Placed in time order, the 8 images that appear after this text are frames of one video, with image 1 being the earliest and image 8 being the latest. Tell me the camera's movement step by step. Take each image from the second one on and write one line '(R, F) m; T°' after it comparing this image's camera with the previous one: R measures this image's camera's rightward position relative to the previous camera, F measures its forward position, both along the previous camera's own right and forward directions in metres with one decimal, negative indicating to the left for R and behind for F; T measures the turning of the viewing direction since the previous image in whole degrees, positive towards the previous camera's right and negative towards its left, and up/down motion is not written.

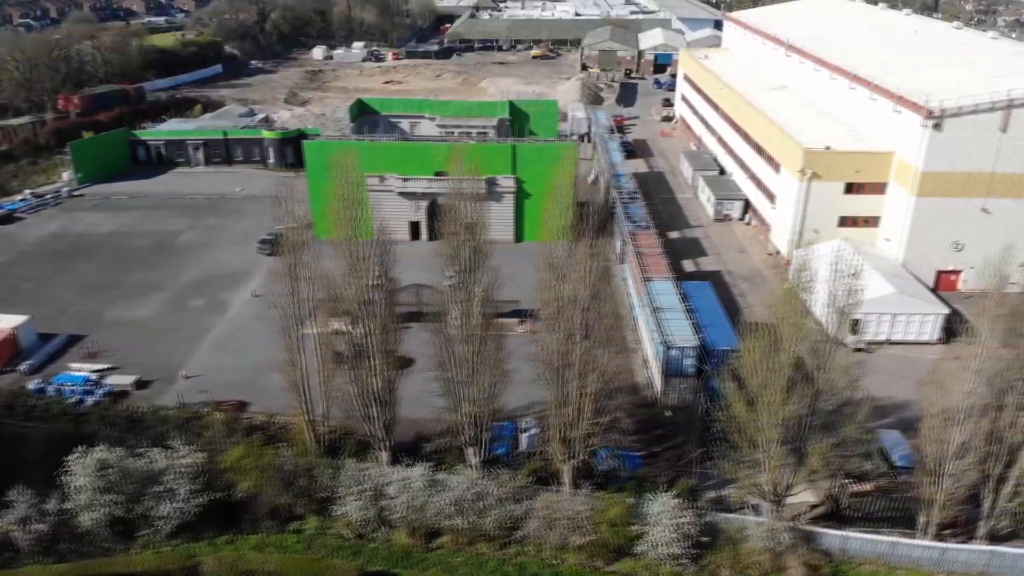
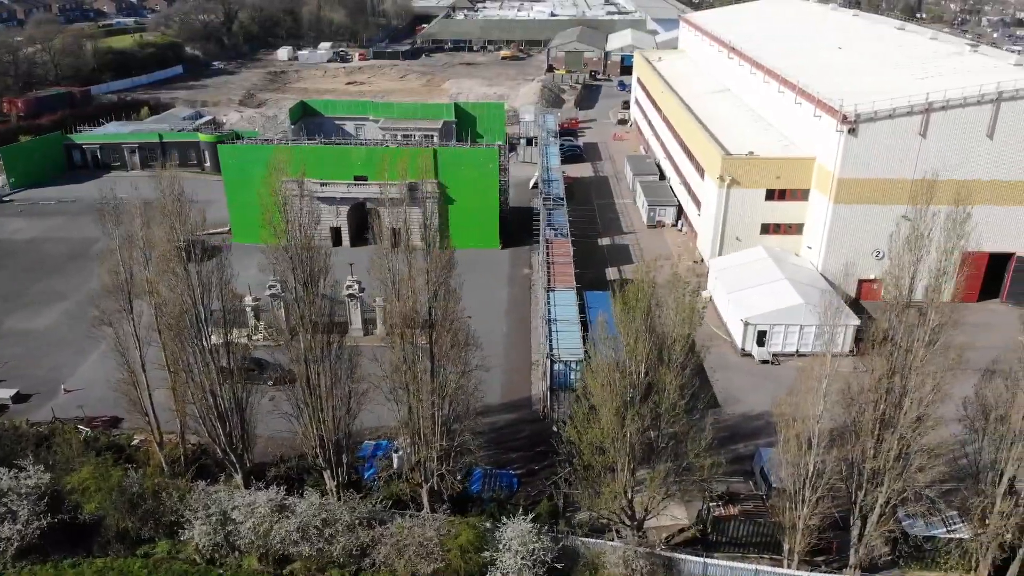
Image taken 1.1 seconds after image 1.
(+2.9, +0.9) m; 0°
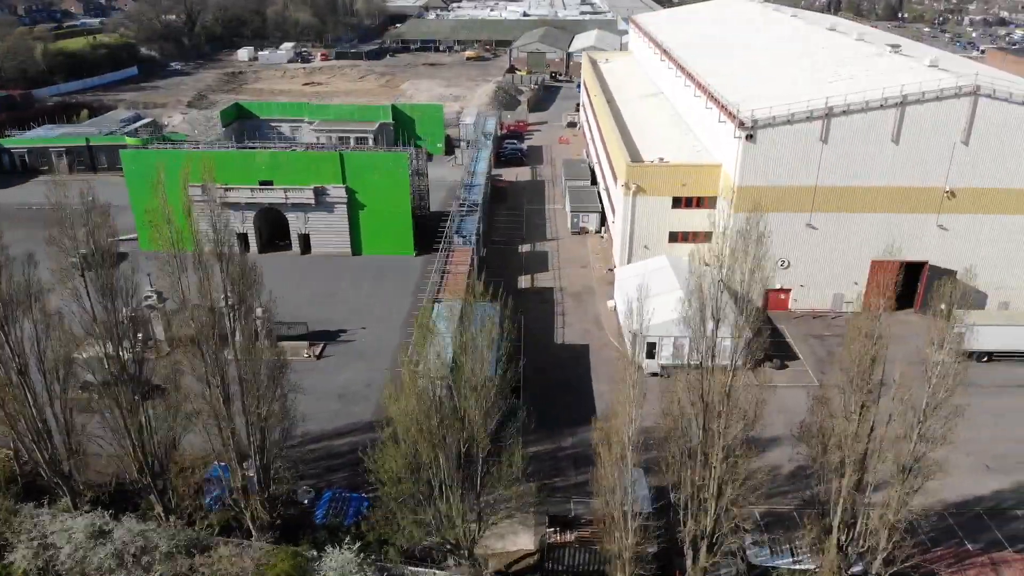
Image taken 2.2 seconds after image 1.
(+3.2, +0.9) m; -1°
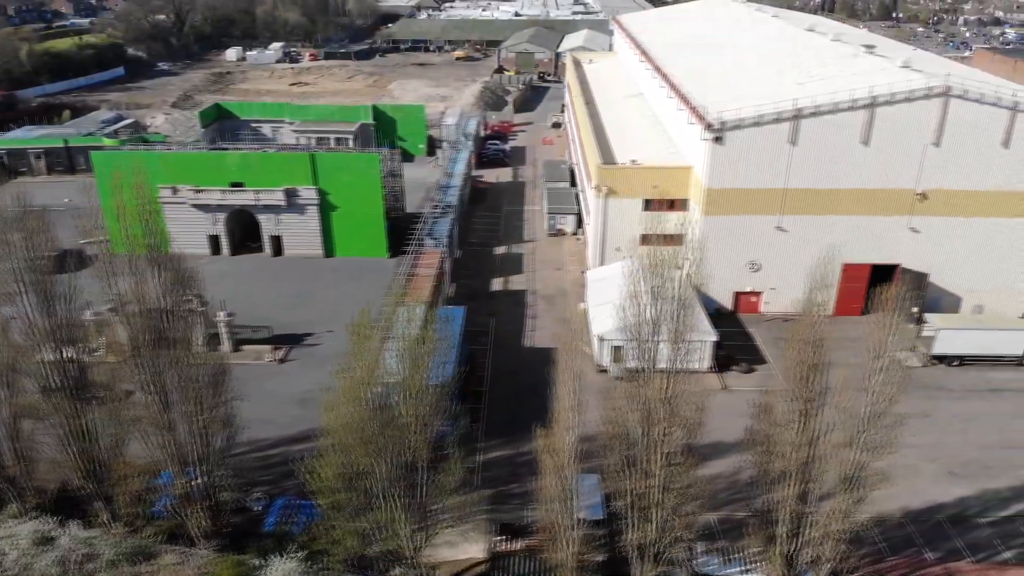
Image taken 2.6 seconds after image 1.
(+1.0, +0.3) m; 0°
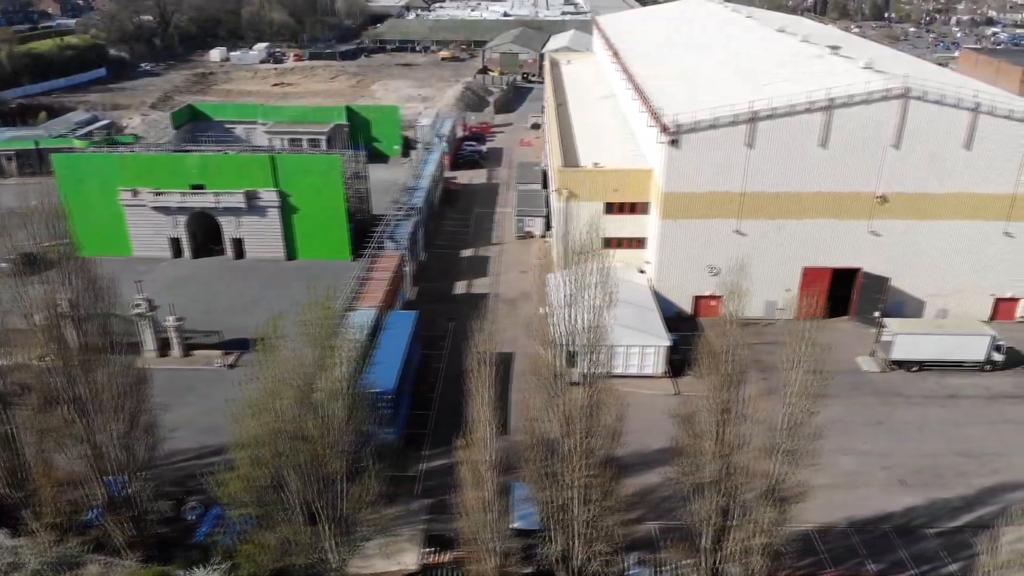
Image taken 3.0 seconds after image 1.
(+1.3, +0.3) m; 0°
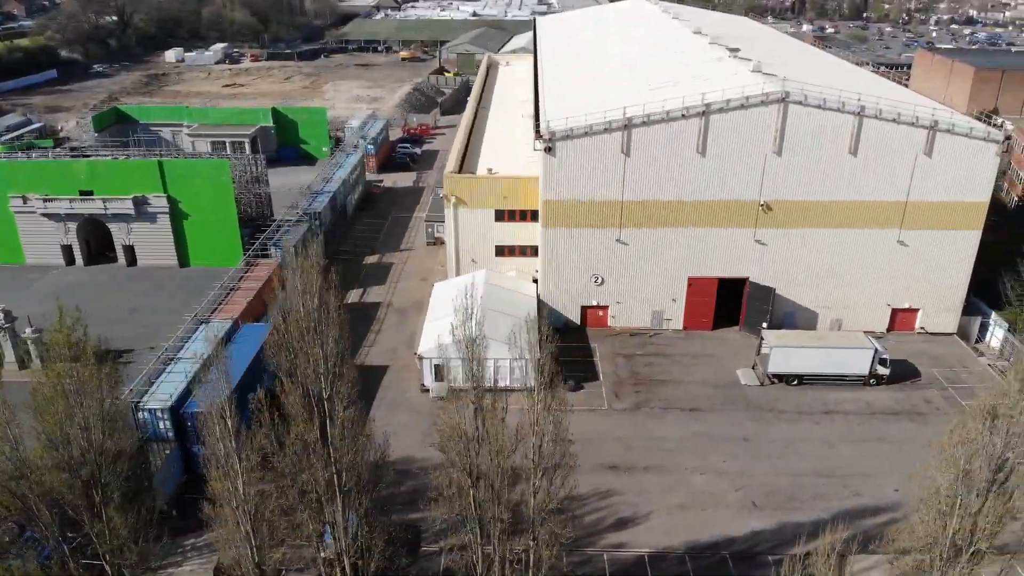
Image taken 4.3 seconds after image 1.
(+3.6, +0.9) m; -1°
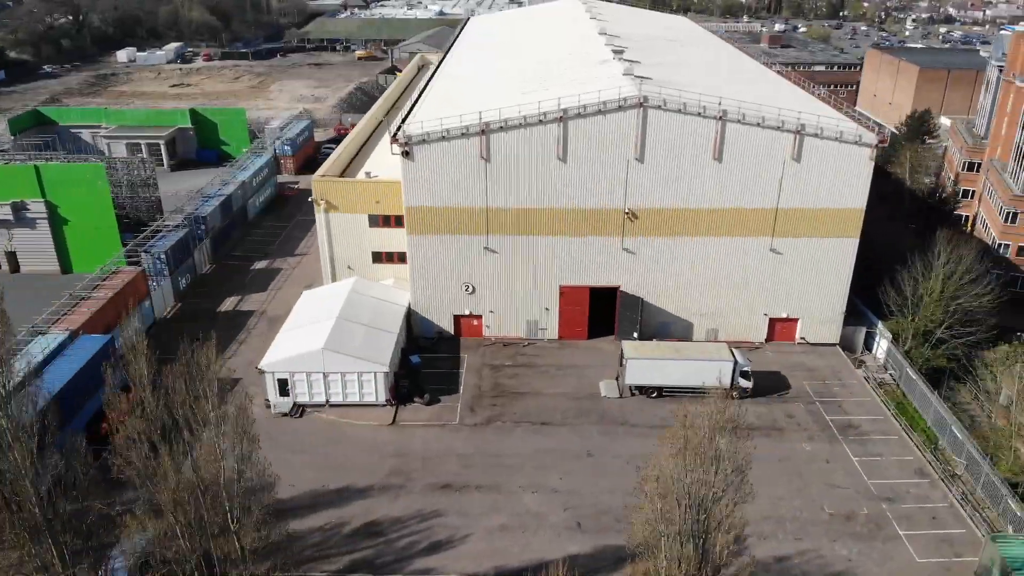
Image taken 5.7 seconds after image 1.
(+3.8, +0.8) m; -1°
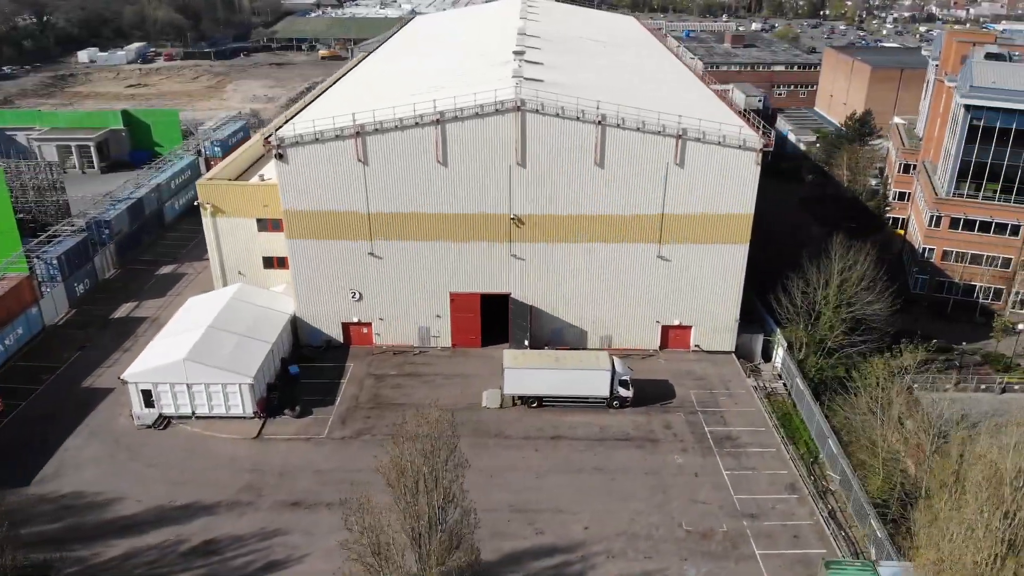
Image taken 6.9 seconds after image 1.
(+3.1, +0.6) m; -1°
